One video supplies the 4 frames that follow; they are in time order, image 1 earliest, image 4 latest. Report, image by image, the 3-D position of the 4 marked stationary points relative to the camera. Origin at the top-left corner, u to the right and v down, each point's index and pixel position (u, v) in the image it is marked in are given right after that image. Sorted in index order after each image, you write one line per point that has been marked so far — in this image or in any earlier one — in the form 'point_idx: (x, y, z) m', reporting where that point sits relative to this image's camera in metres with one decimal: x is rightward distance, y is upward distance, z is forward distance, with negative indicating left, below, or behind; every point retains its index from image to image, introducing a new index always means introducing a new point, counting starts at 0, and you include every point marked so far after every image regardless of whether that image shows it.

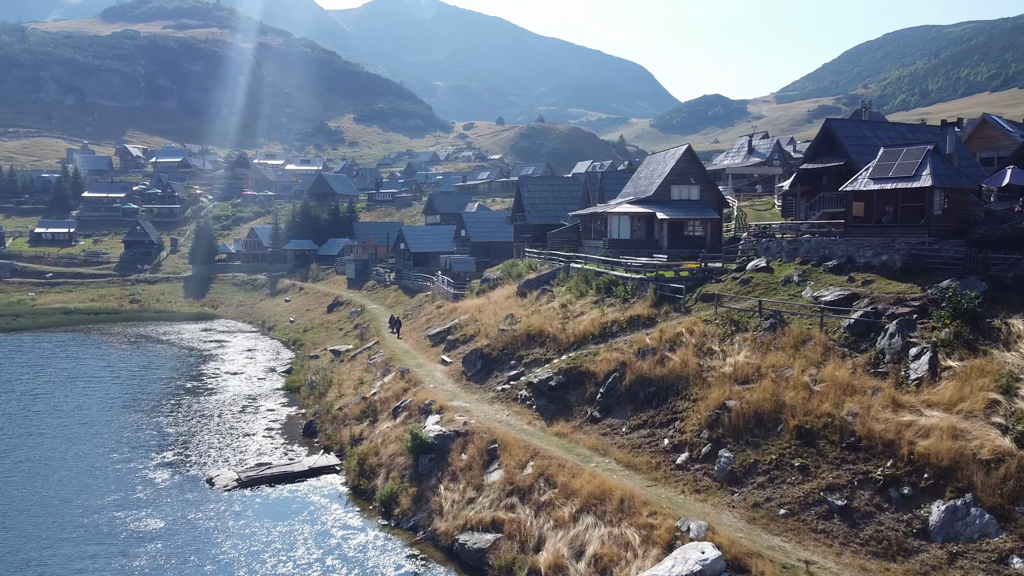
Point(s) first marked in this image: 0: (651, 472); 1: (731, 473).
0: (+3.4, -4.4, +19.7) m
1: (+5.0, -4.2, +18.3) m
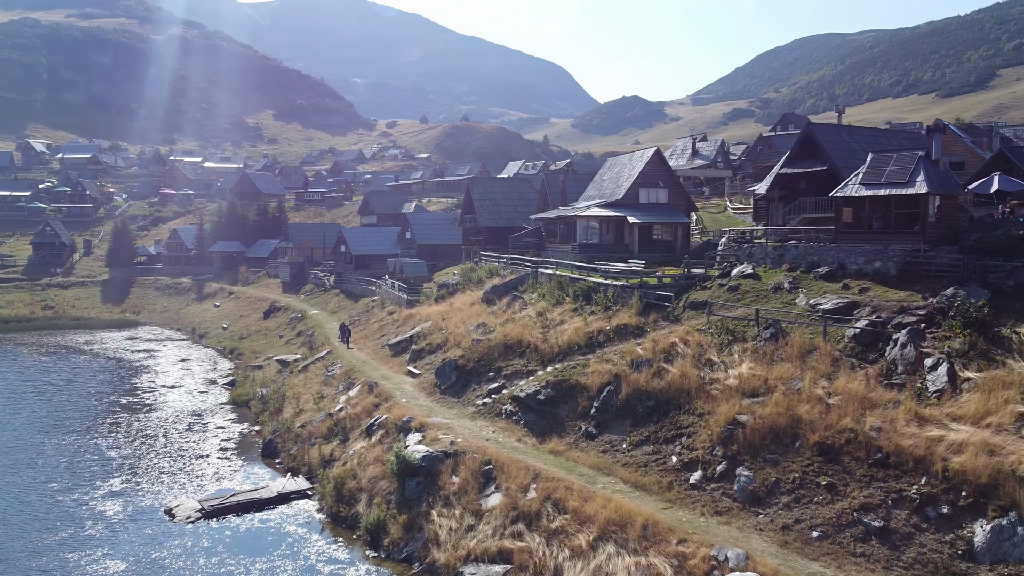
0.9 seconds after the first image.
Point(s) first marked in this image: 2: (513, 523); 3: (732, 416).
0: (+3.5, -4.7, +18.7) m
1: (+5.2, -4.4, +17.5) m
2: (0.0, -5.4, +18.7) m
3: (+5.3, -3.1, +19.4) m
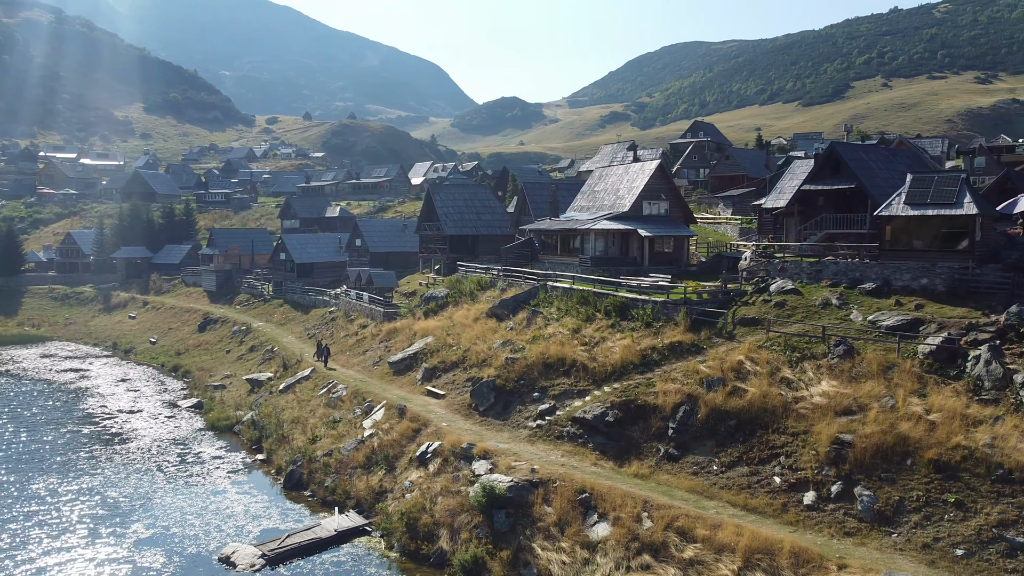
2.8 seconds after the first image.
0: (+6.2, -5.3, +18.8) m
1: (+8.1, -5.0, +17.9) m
2: (+2.8, -6.0, +18.3) m
3: (+7.9, -3.6, +19.8) m
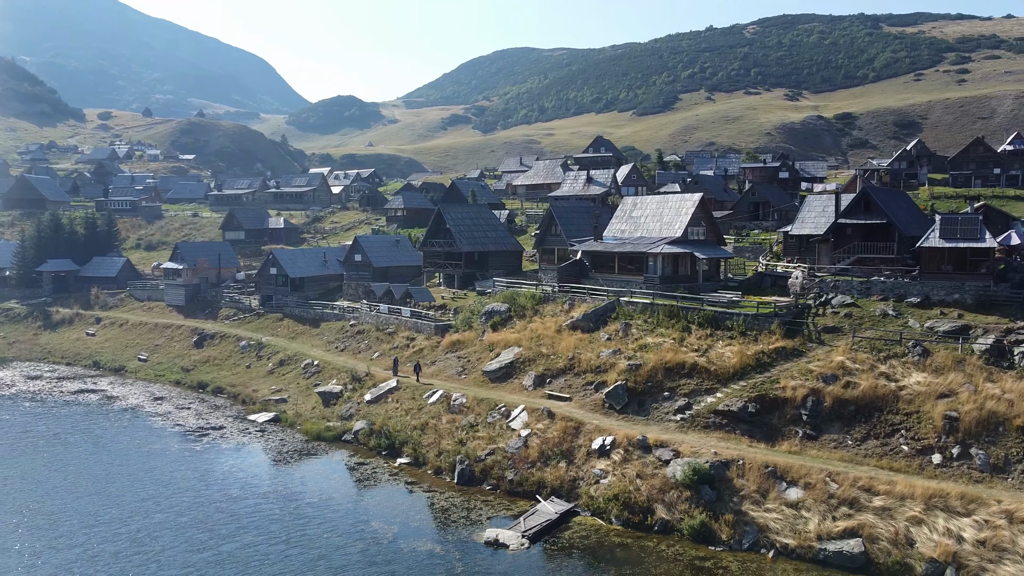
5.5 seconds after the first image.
0: (+13.1, -5.9, +26.0) m
1: (+15.1, -5.6, +25.5) m
2: (+9.9, -6.7, +24.7) m
3: (+14.5, -4.2, +27.2) m
